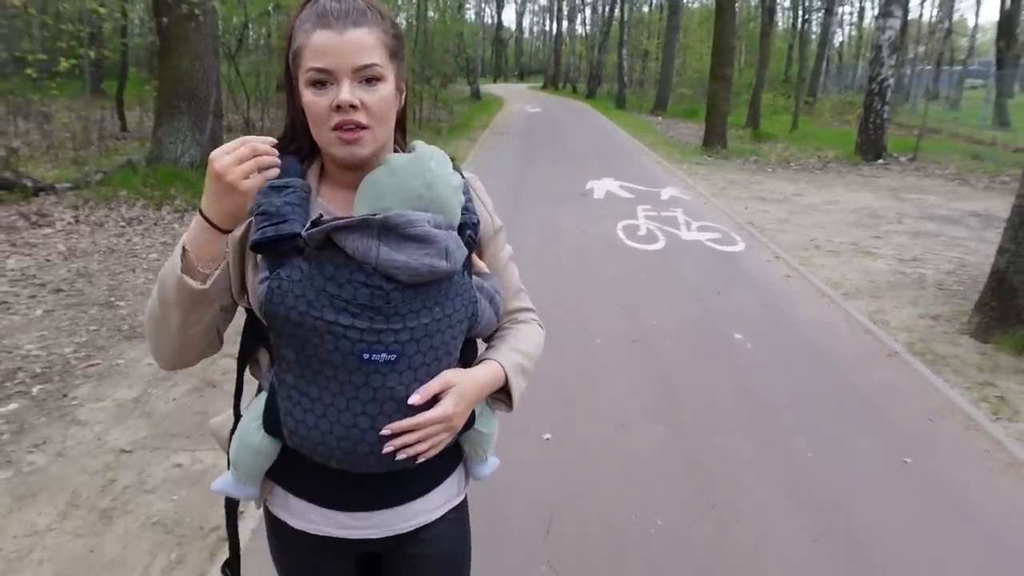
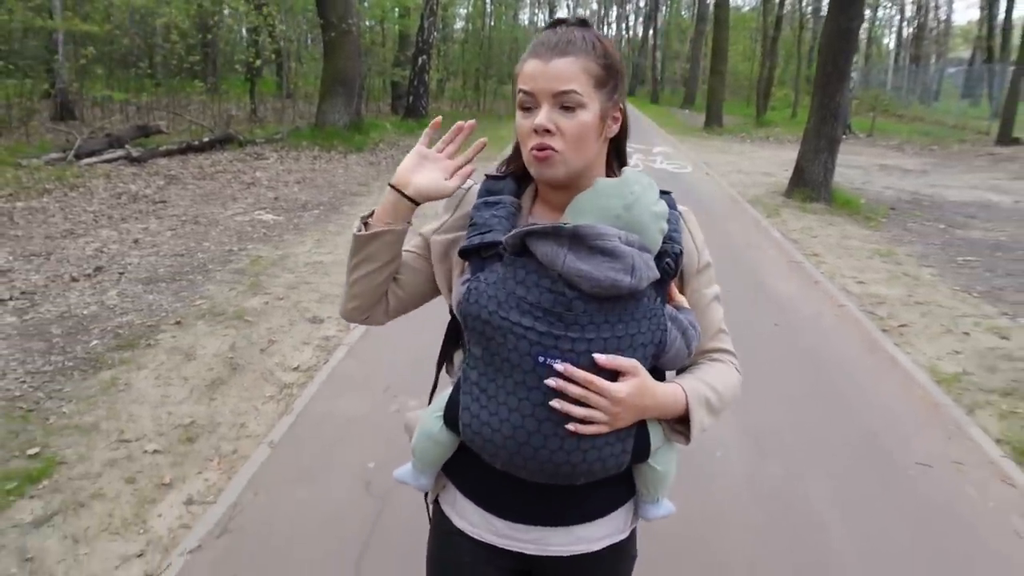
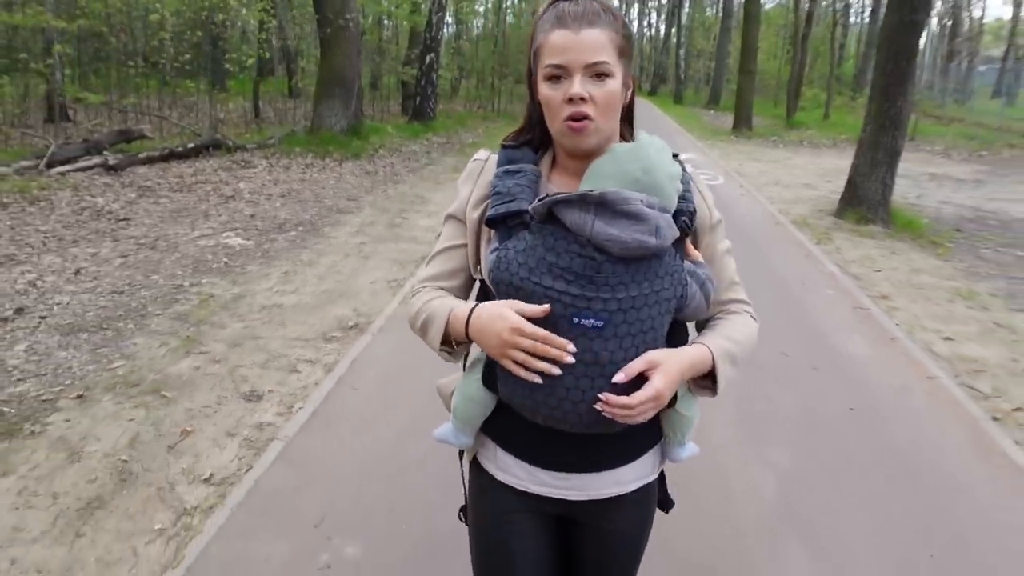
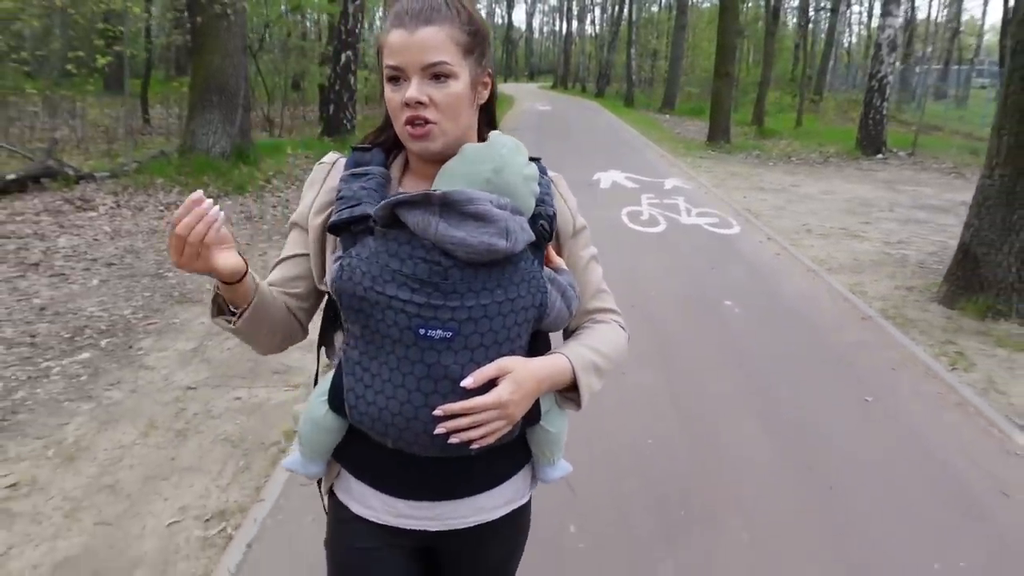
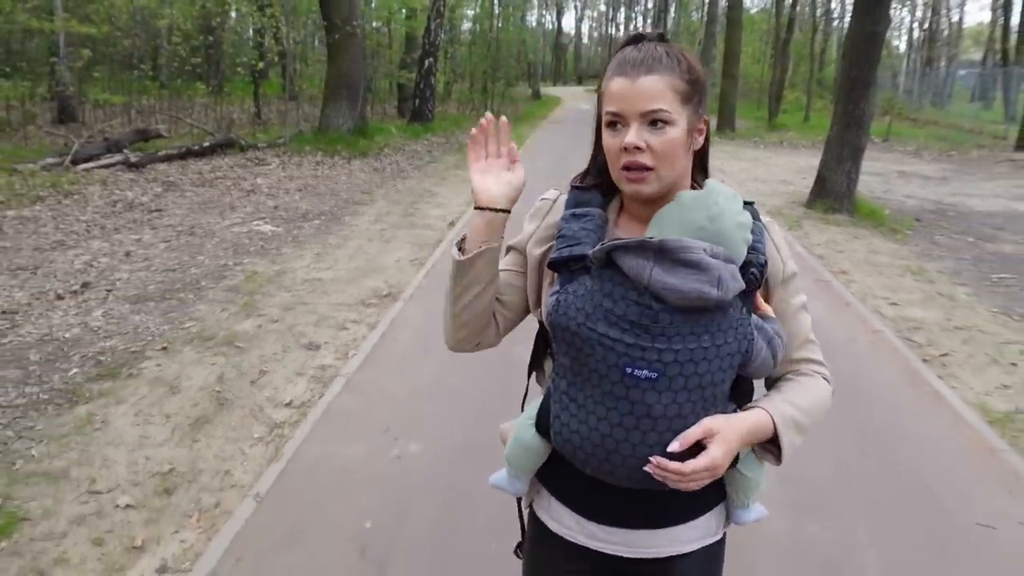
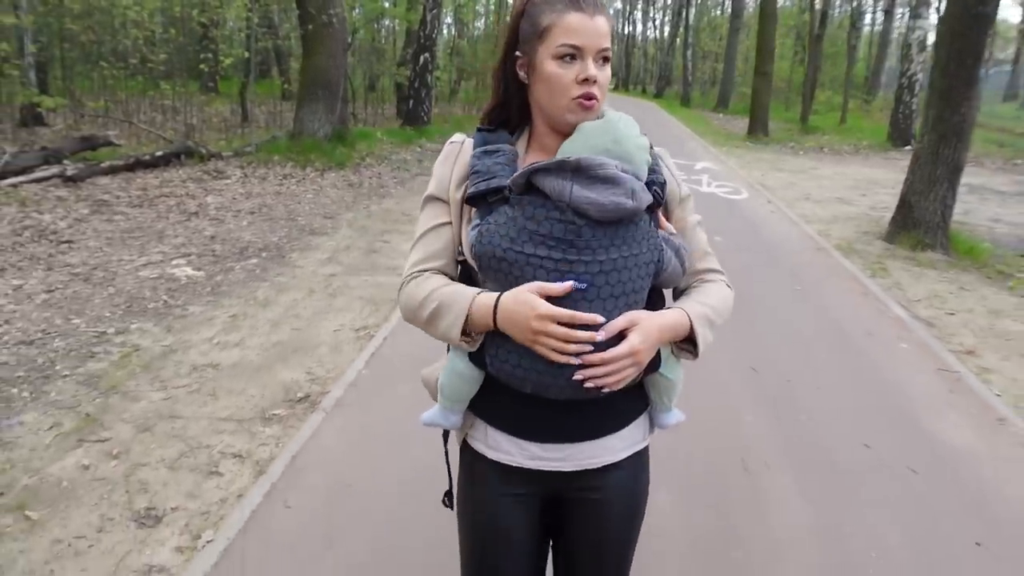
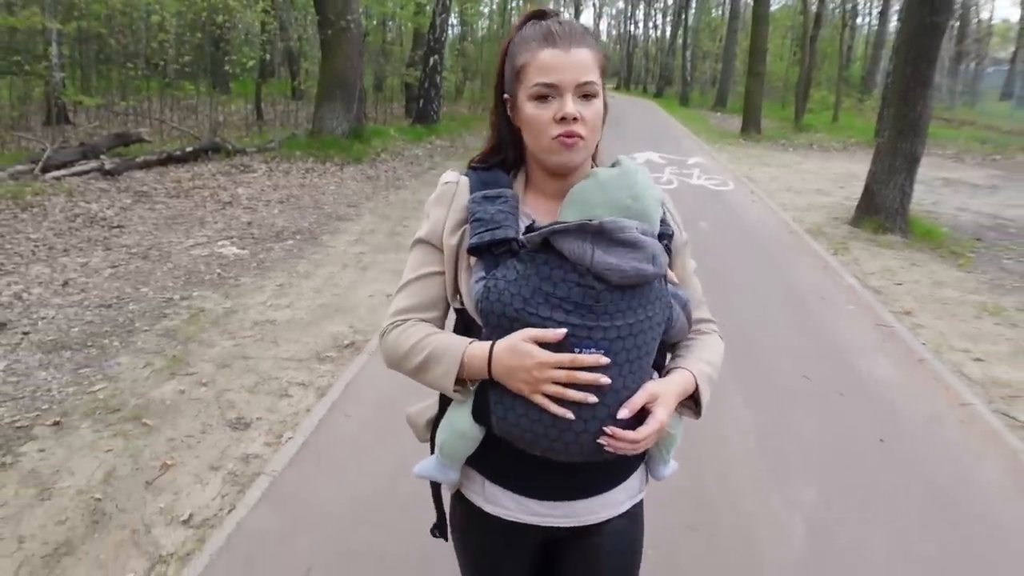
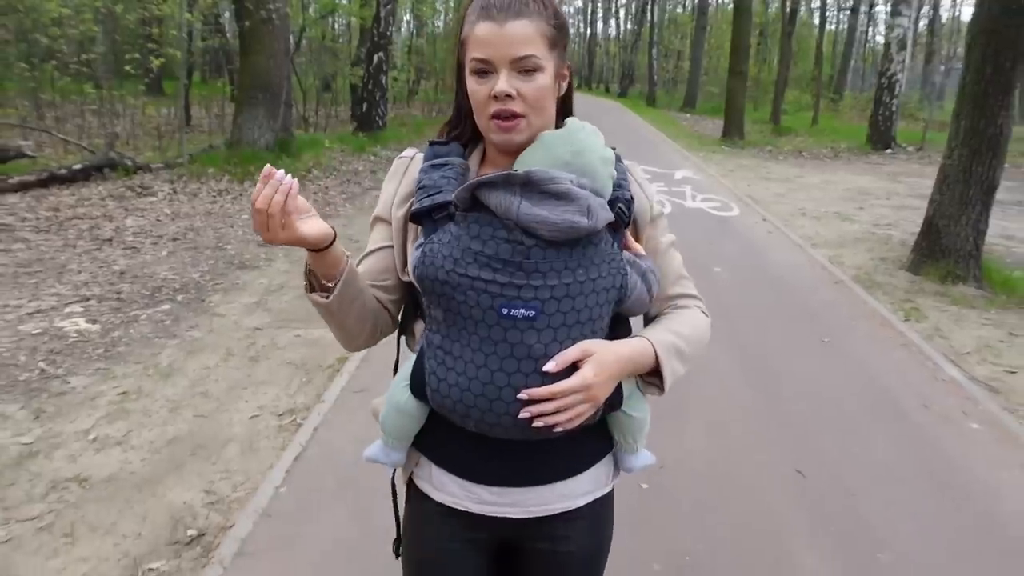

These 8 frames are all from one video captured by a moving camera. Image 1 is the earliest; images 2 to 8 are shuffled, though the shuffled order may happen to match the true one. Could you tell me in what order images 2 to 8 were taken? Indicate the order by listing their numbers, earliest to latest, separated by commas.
4, 8, 6, 7, 3, 5, 2
